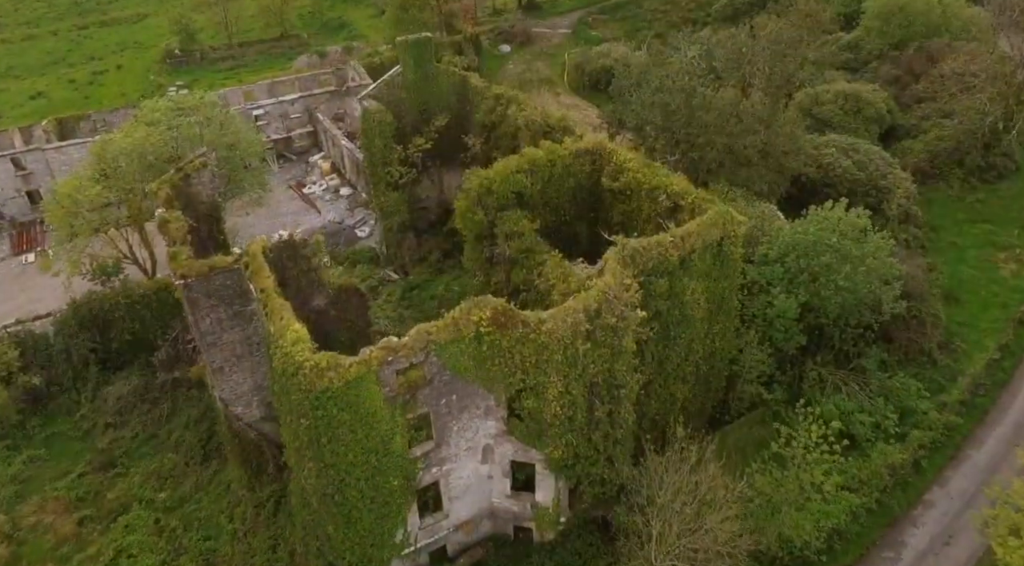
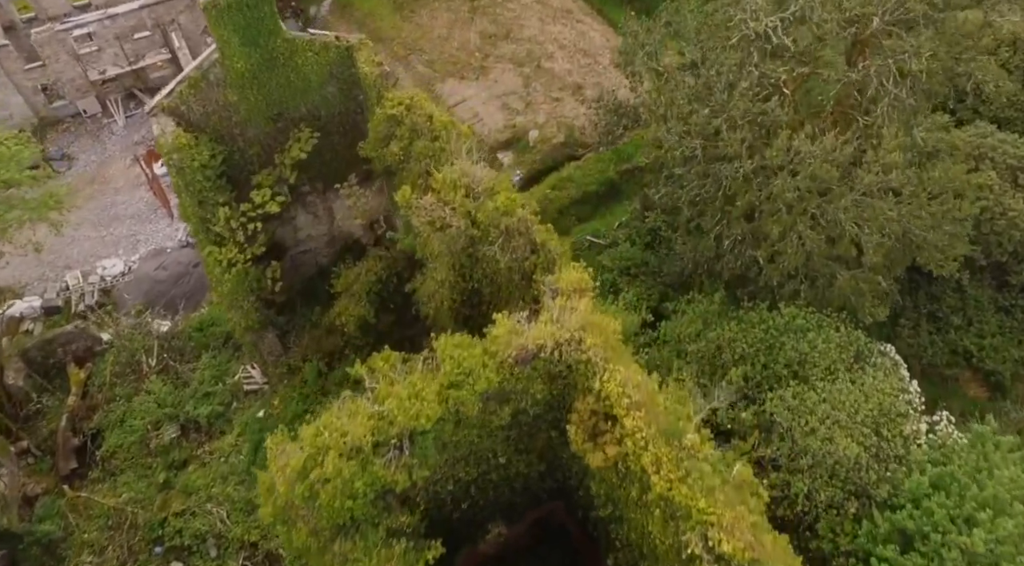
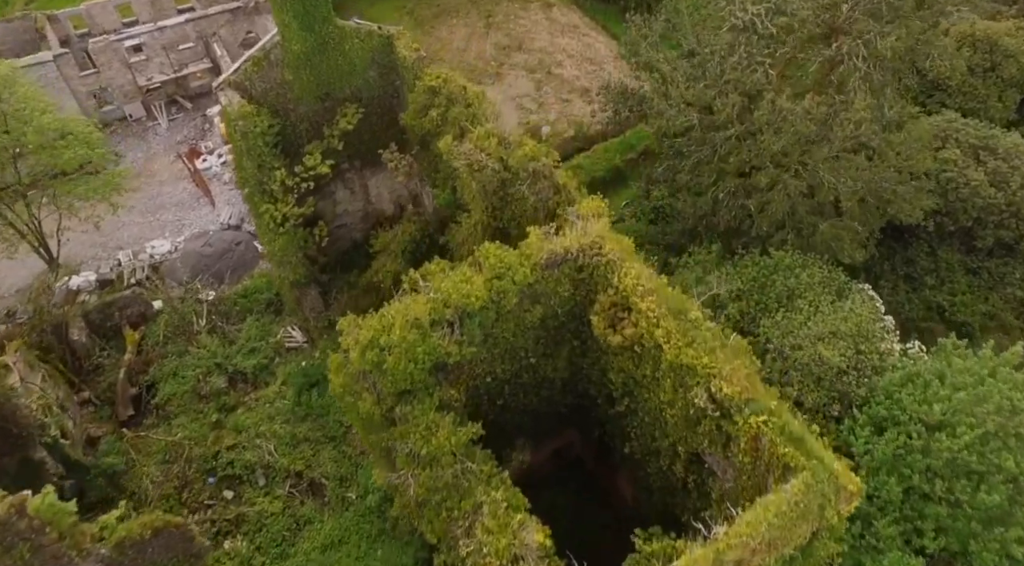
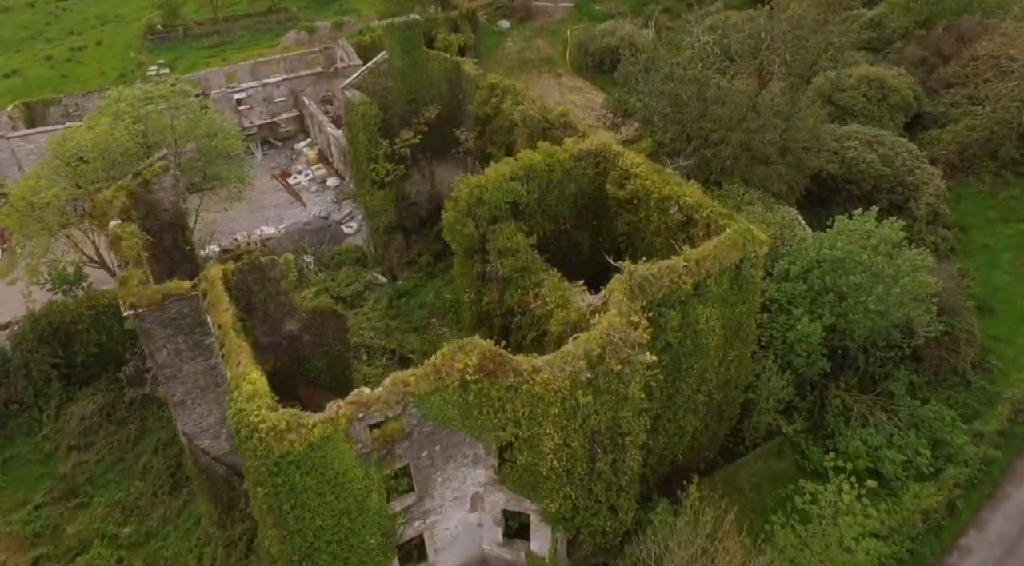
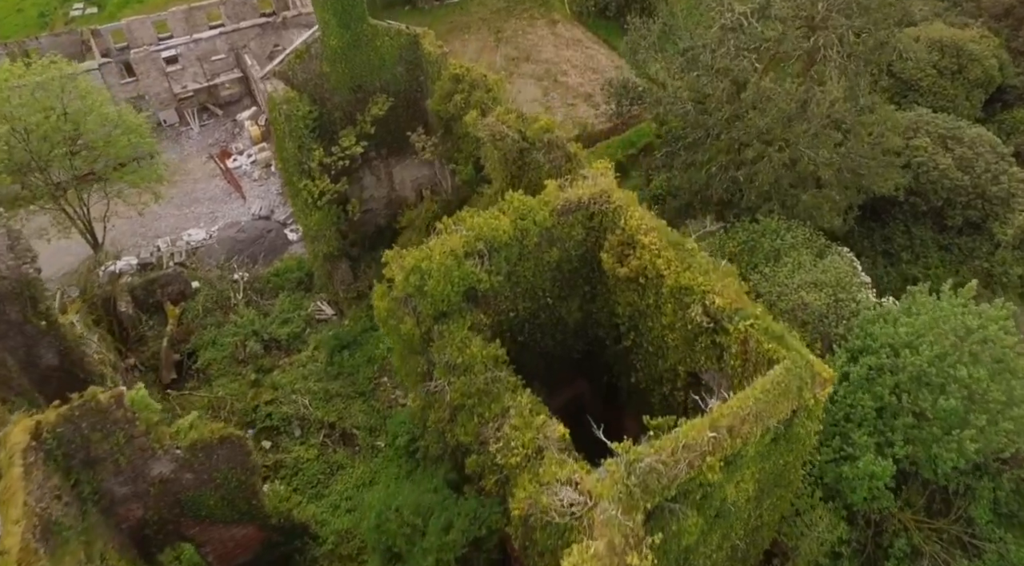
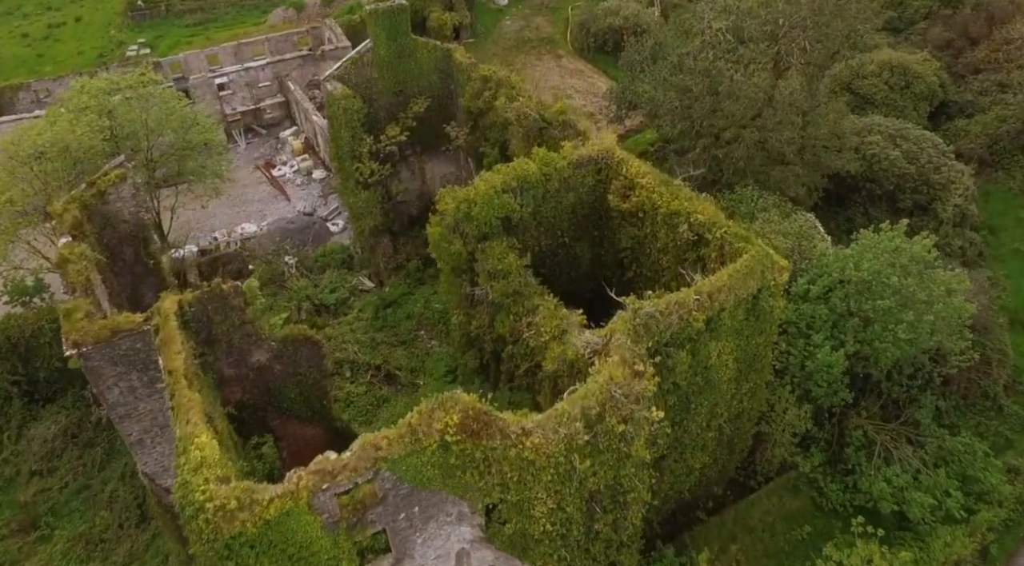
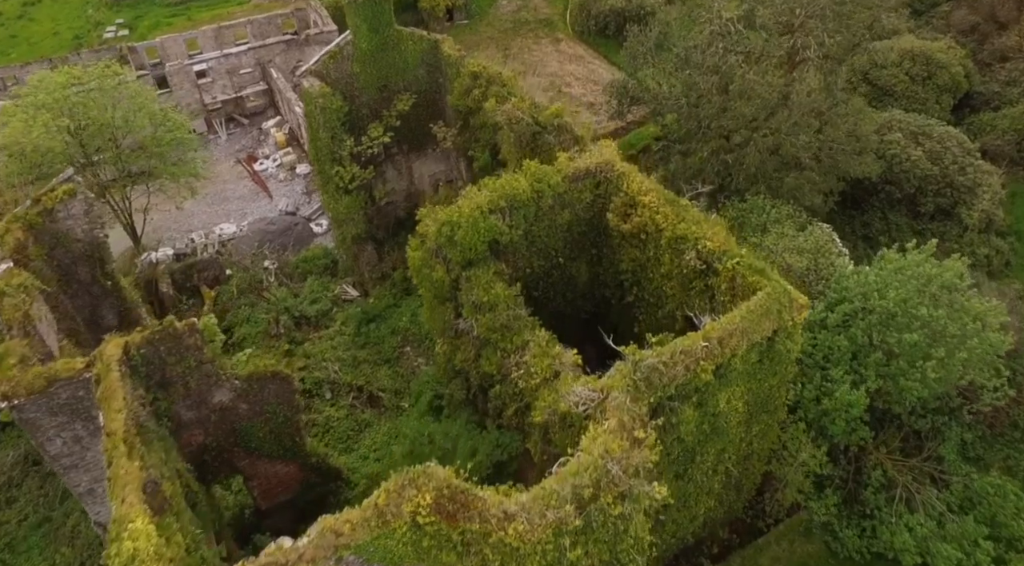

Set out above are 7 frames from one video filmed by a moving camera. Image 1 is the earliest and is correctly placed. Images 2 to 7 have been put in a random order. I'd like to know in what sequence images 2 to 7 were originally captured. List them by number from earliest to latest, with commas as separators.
4, 6, 7, 5, 3, 2
